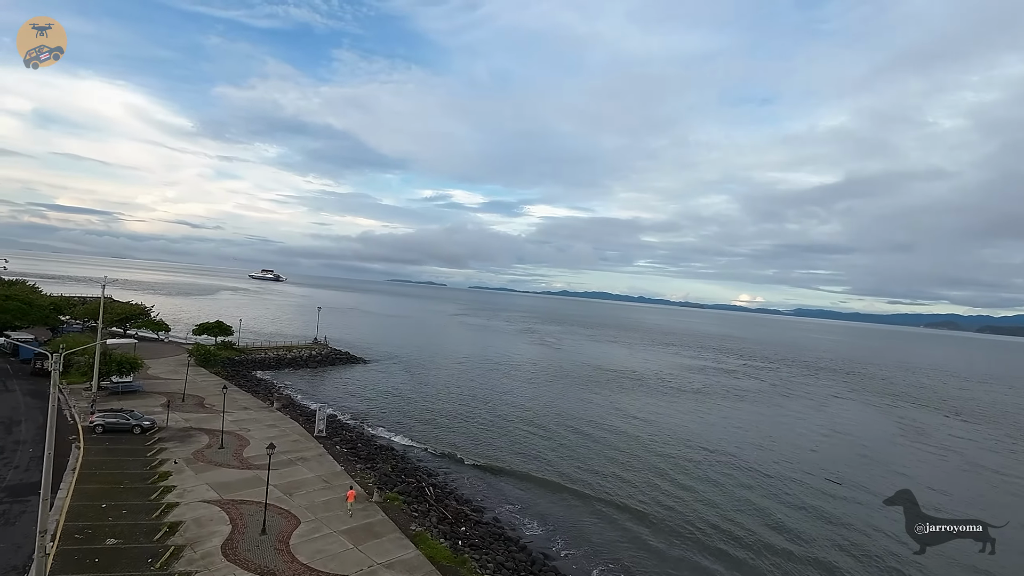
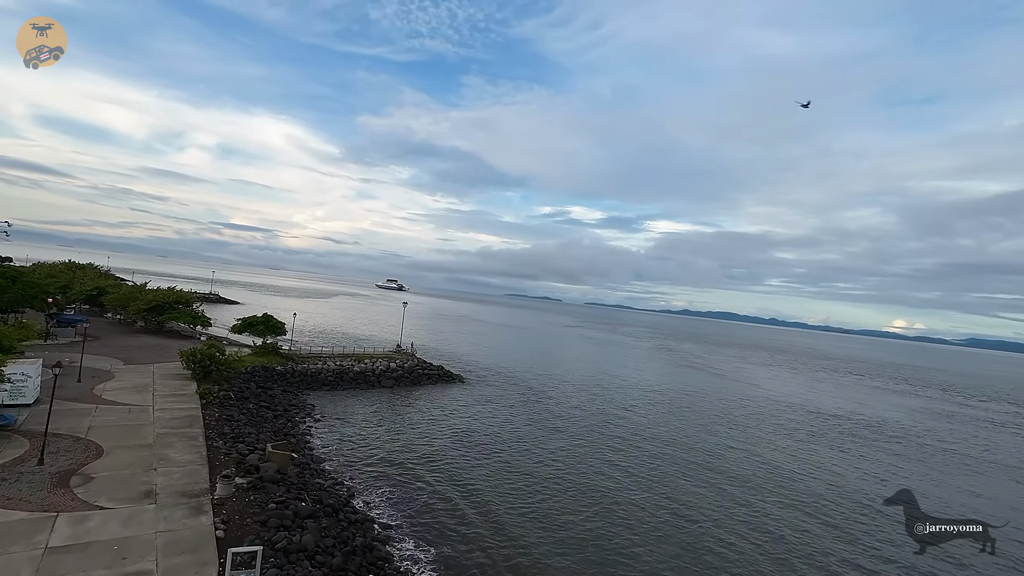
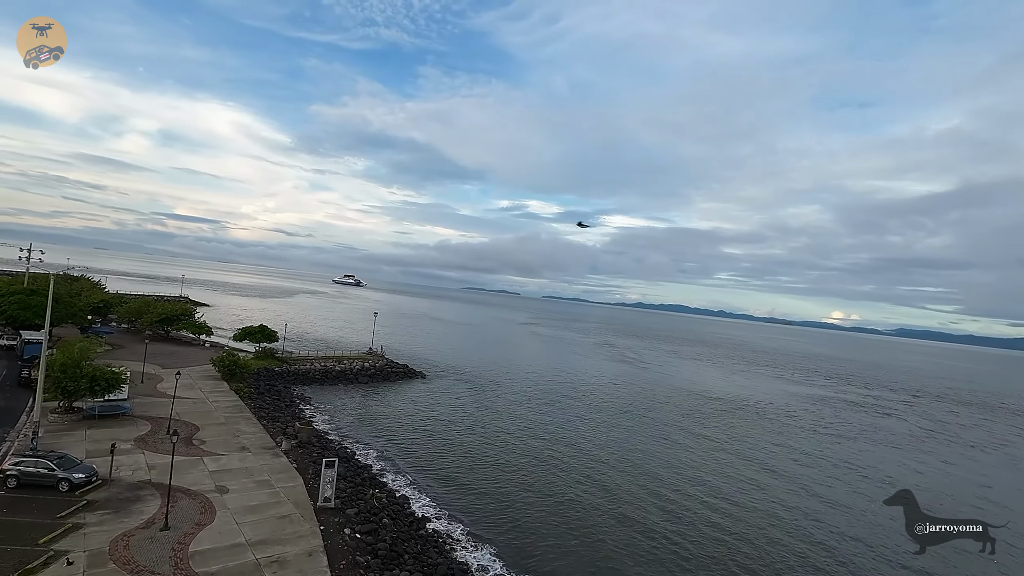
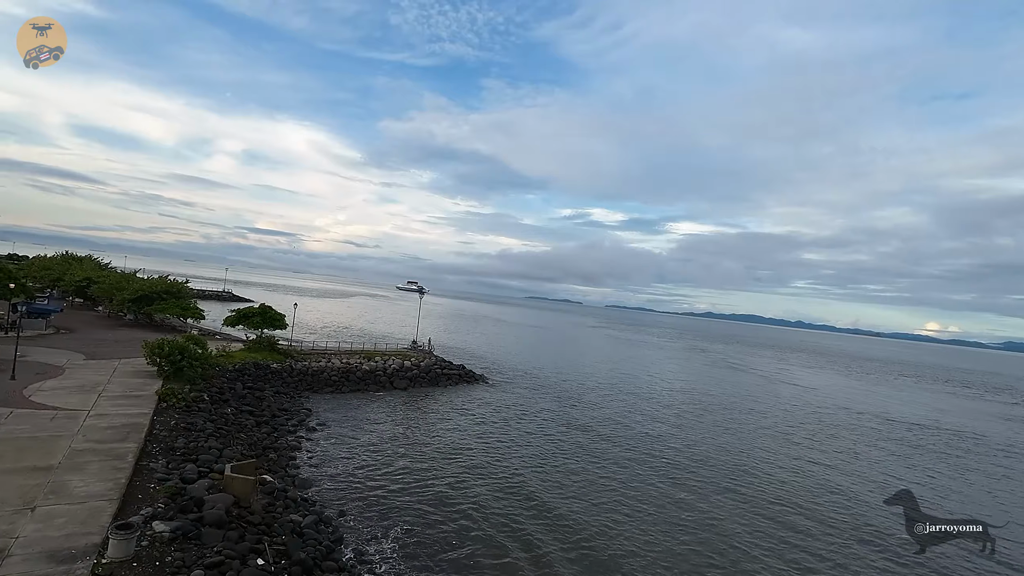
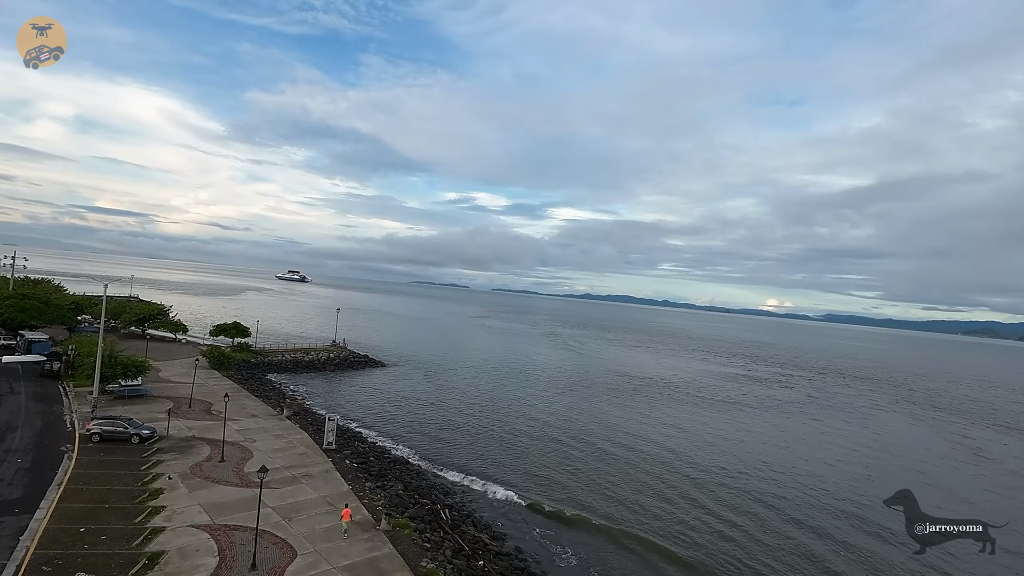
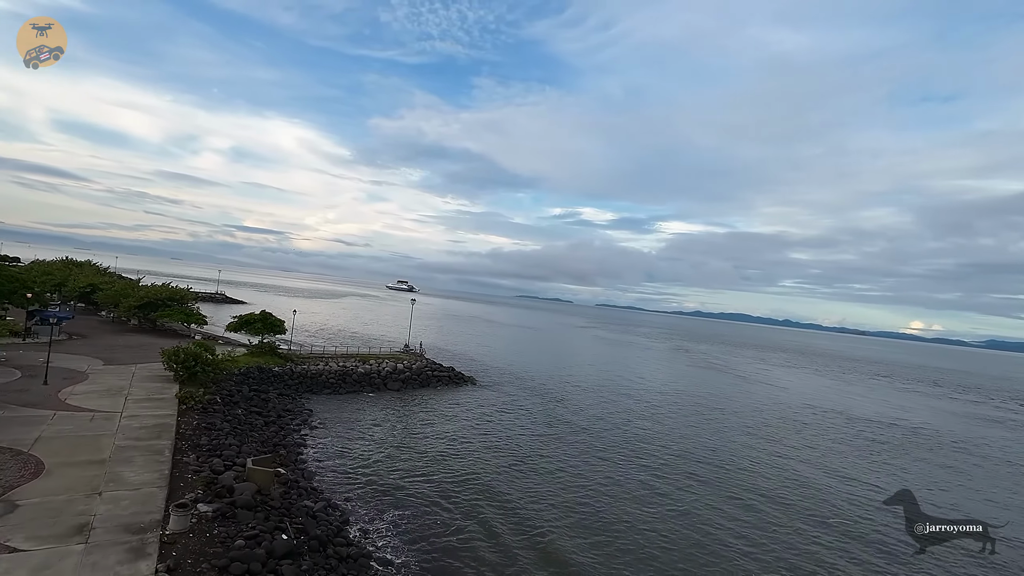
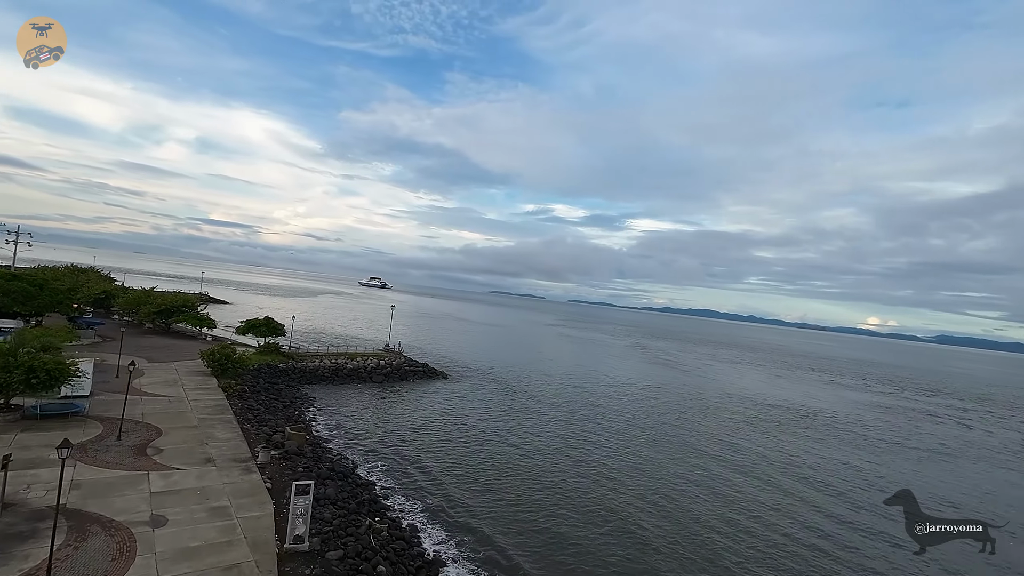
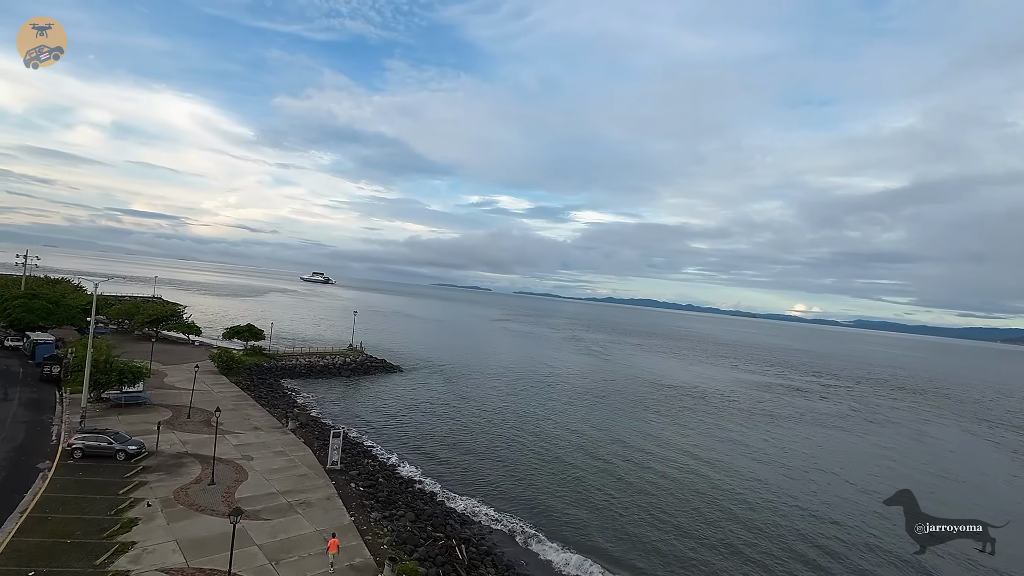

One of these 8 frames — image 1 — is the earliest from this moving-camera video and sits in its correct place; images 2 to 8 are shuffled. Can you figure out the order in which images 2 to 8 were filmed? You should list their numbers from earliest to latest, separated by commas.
5, 8, 3, 7, 2, 6, 4
